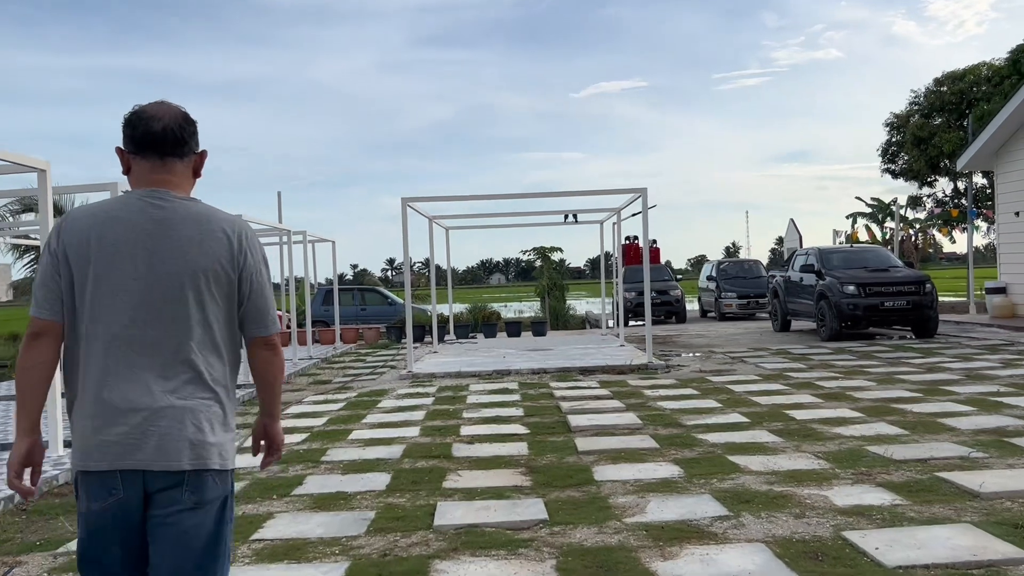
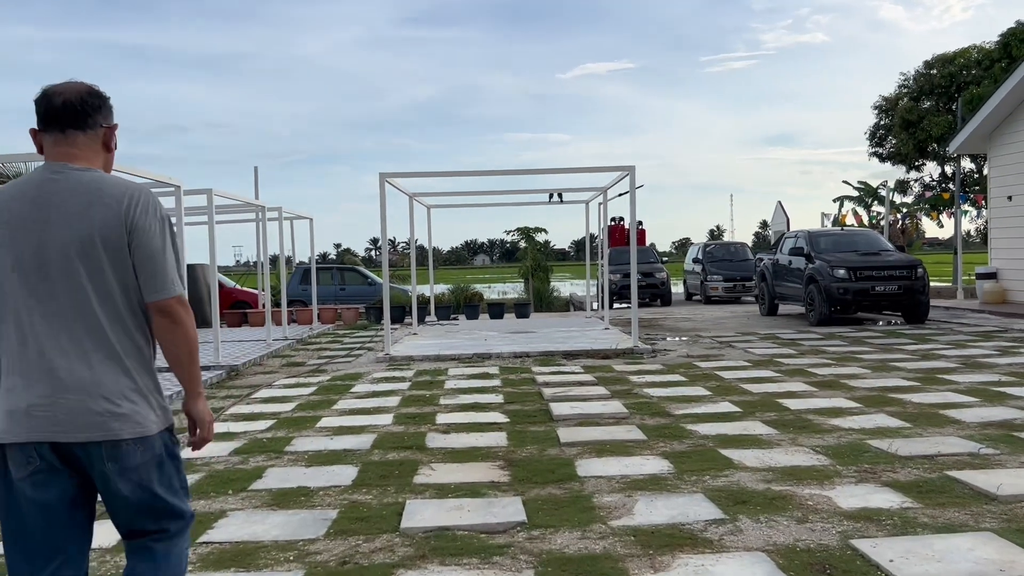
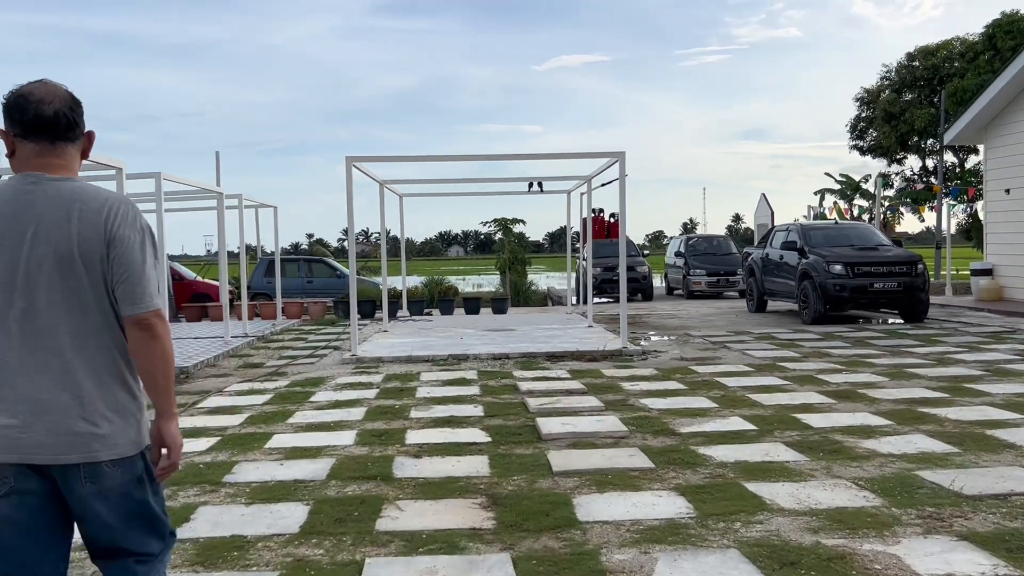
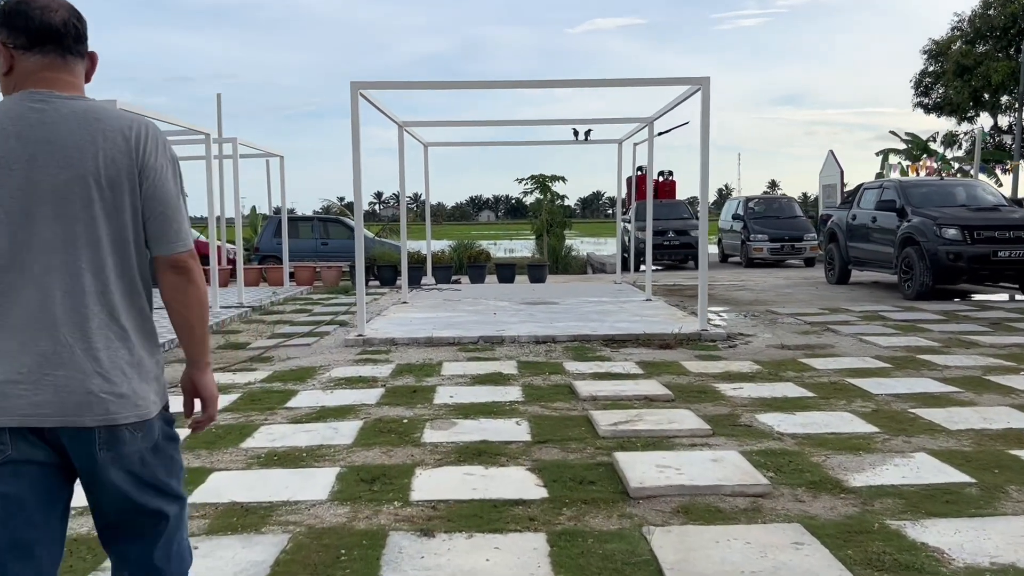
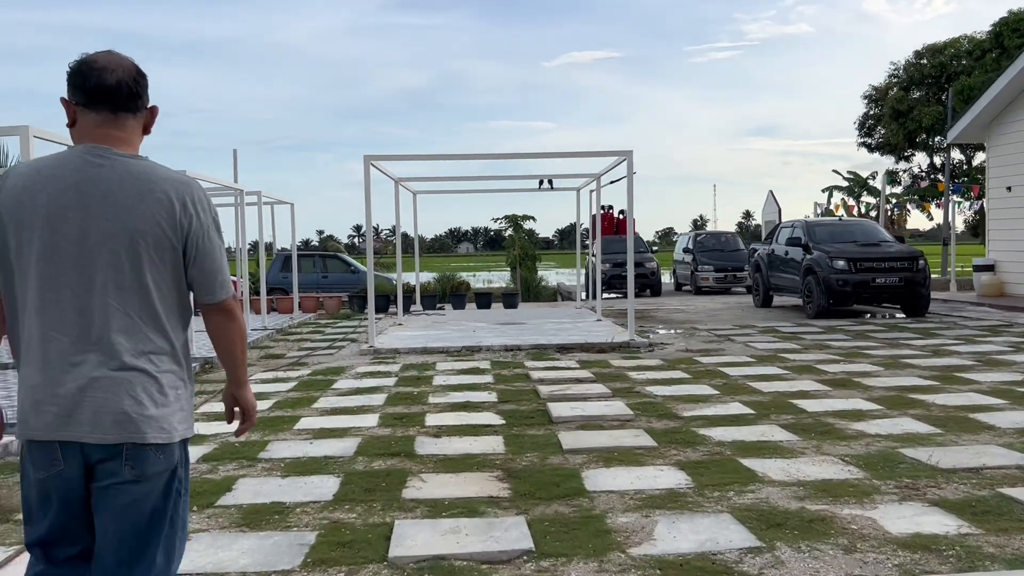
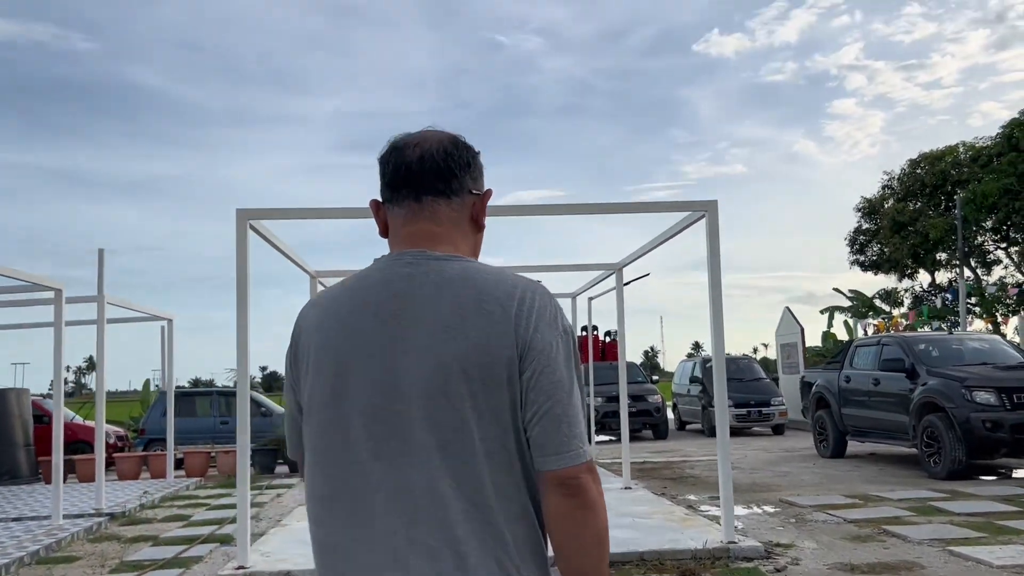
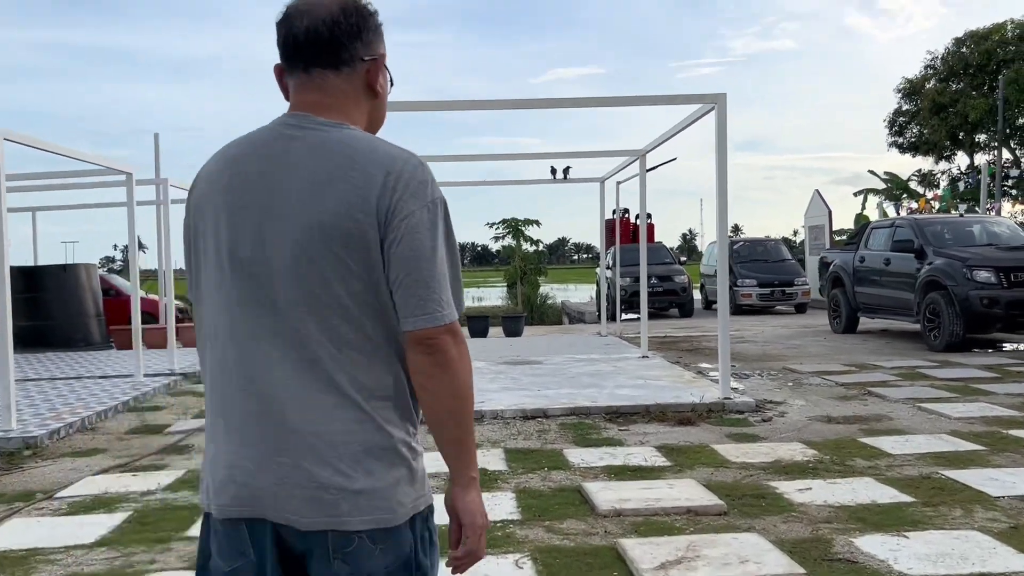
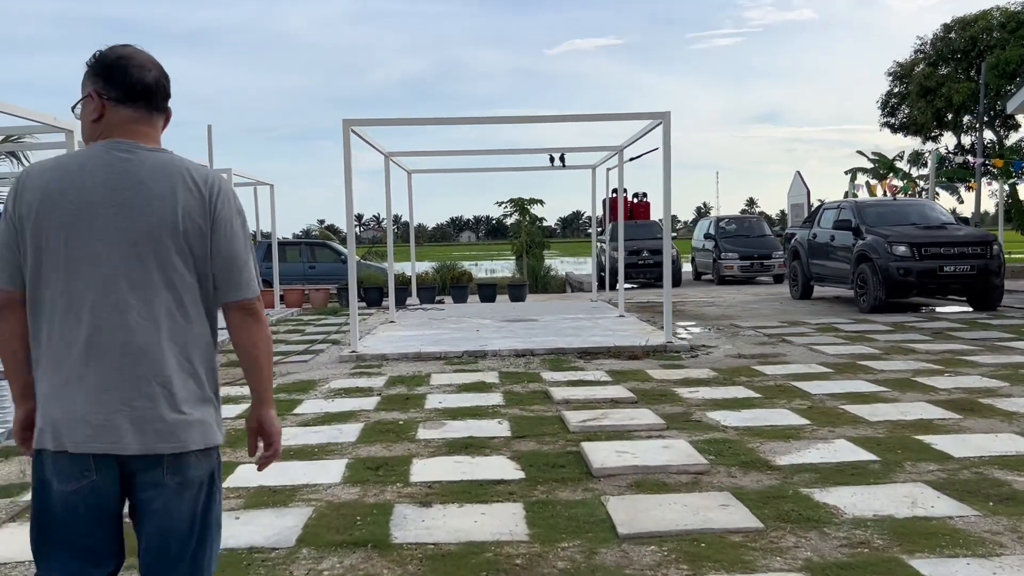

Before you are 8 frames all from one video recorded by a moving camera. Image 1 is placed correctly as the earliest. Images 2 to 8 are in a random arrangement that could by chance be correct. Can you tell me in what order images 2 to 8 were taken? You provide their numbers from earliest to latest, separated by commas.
2, 5, 3, 8, 4, 7, 6
